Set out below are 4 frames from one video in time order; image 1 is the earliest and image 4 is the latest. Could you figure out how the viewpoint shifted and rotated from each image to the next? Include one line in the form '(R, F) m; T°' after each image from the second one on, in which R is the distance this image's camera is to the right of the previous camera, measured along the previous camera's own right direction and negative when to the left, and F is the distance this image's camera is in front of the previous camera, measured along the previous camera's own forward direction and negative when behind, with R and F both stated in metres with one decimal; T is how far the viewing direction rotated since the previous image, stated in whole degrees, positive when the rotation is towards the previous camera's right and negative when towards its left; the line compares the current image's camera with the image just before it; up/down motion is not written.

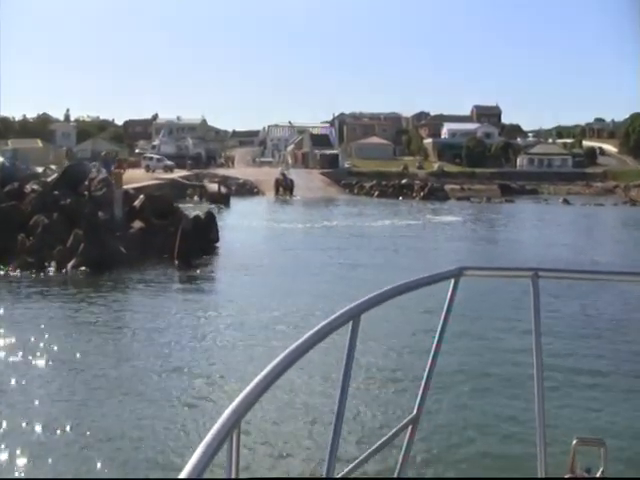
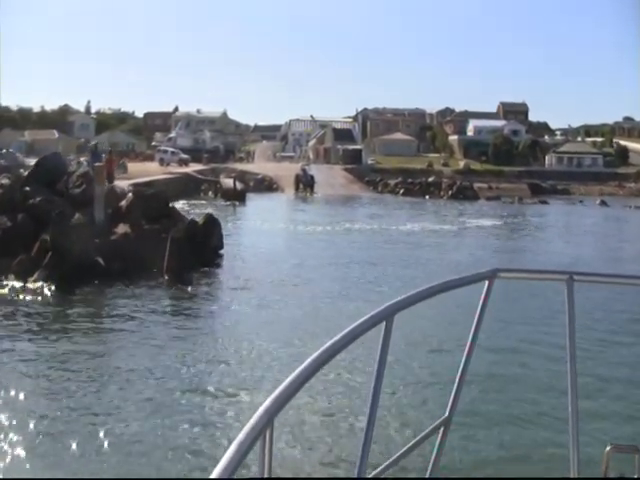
(0.0, +1.9) m; -1°
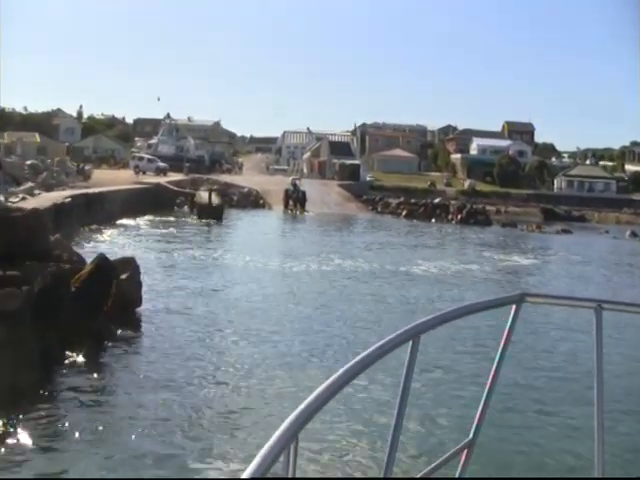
(+0.1, +4.0) m; 0°
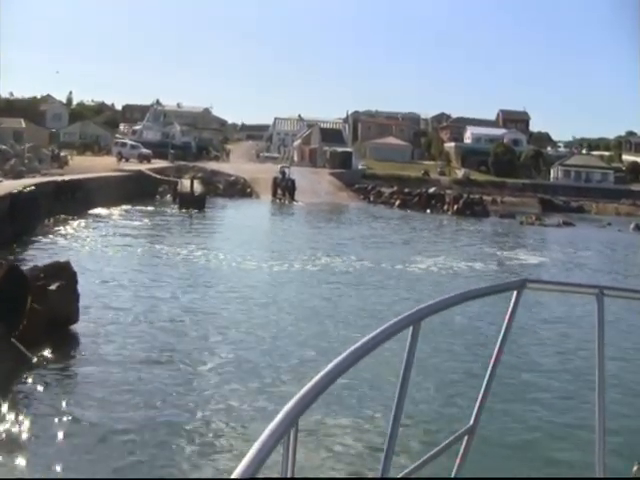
(+0.1, +1.3) m; 0°
